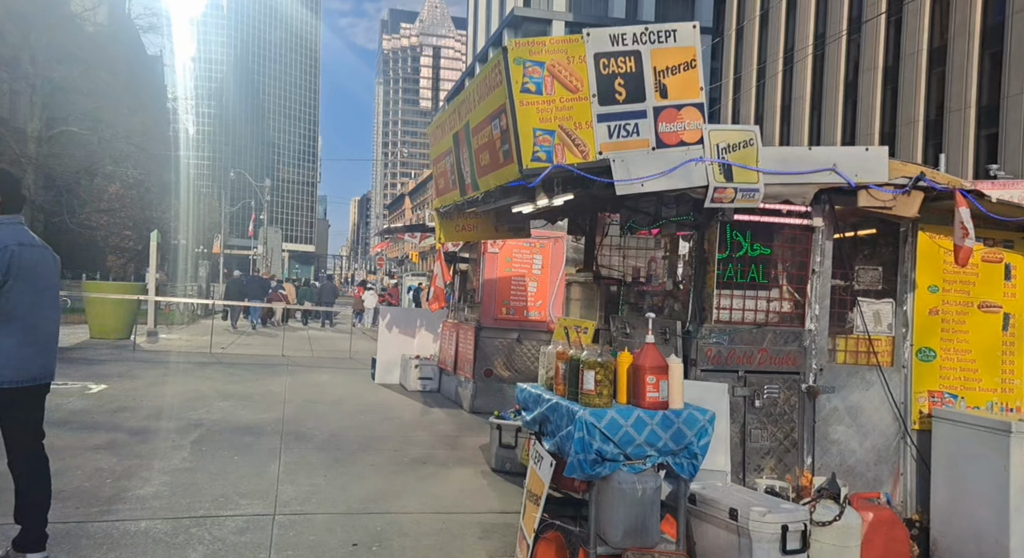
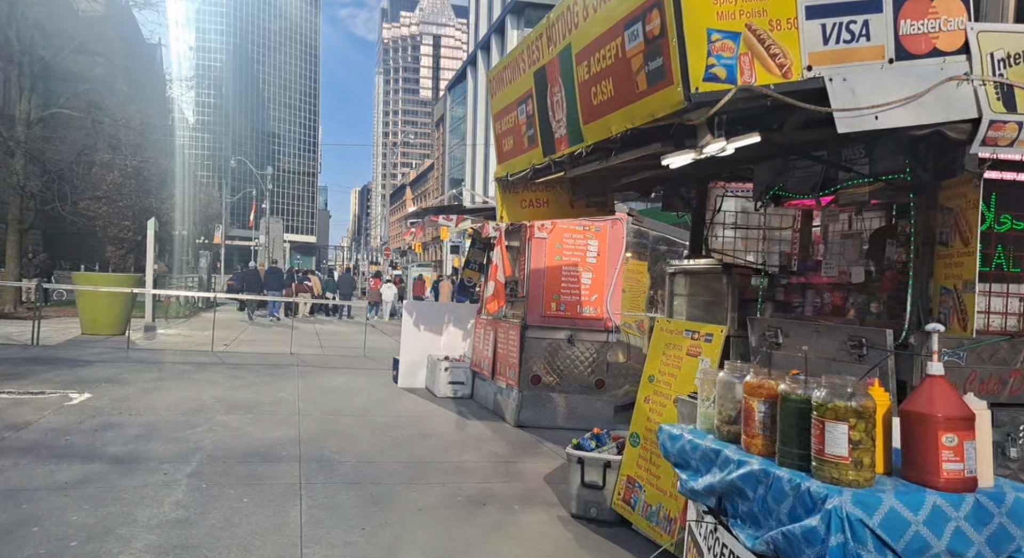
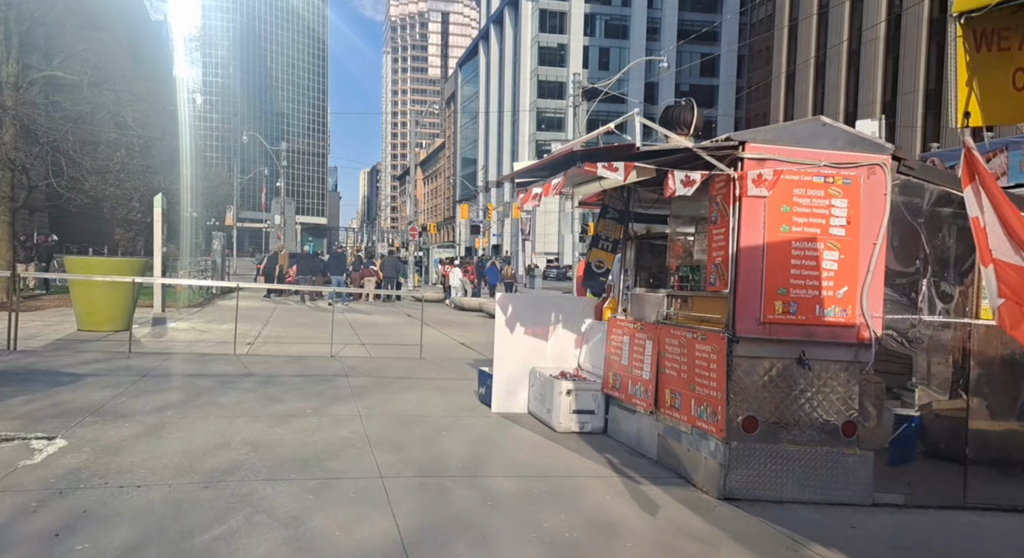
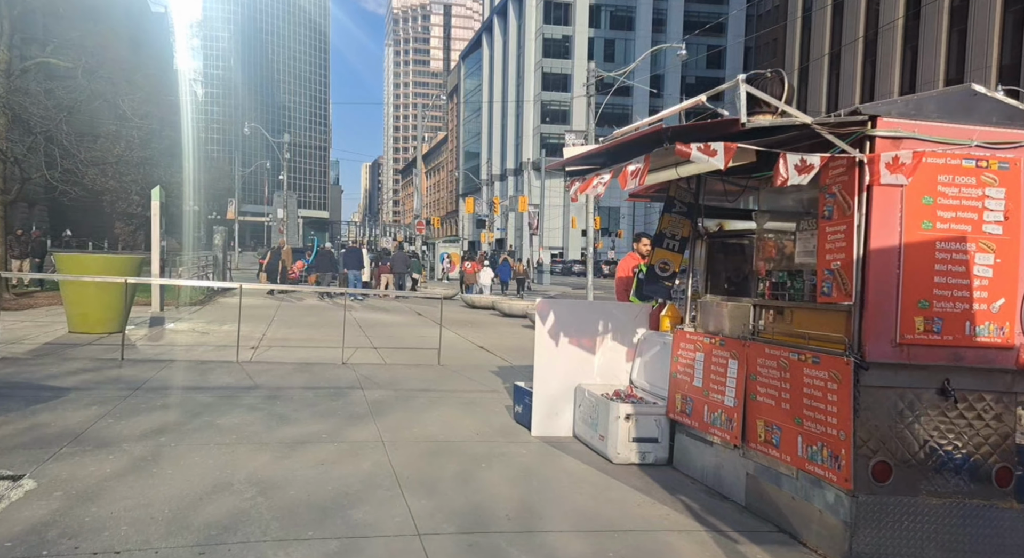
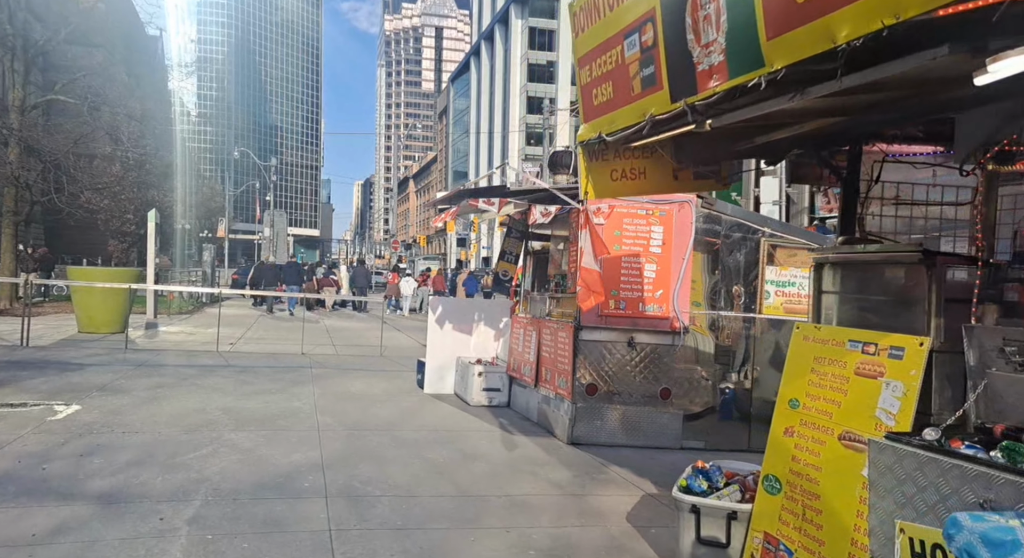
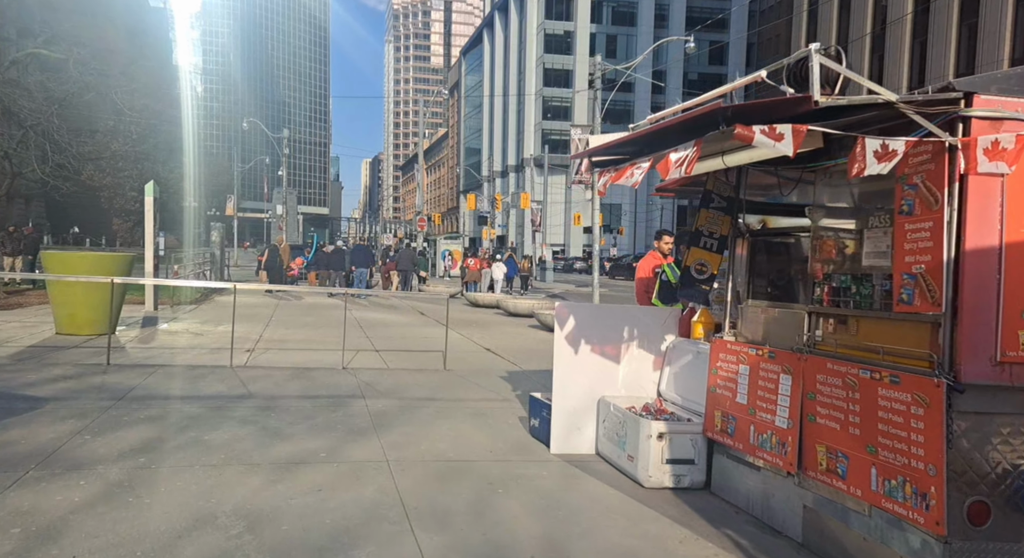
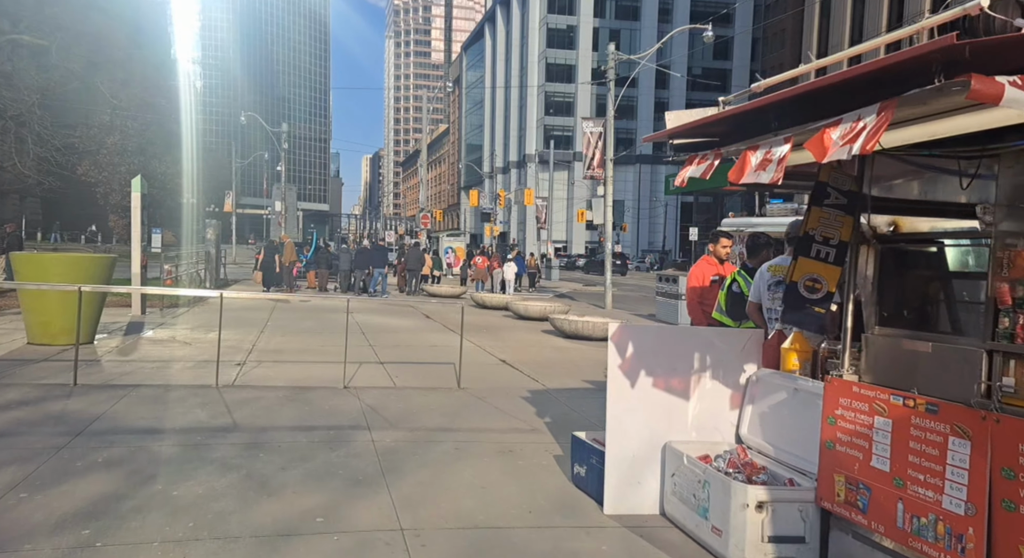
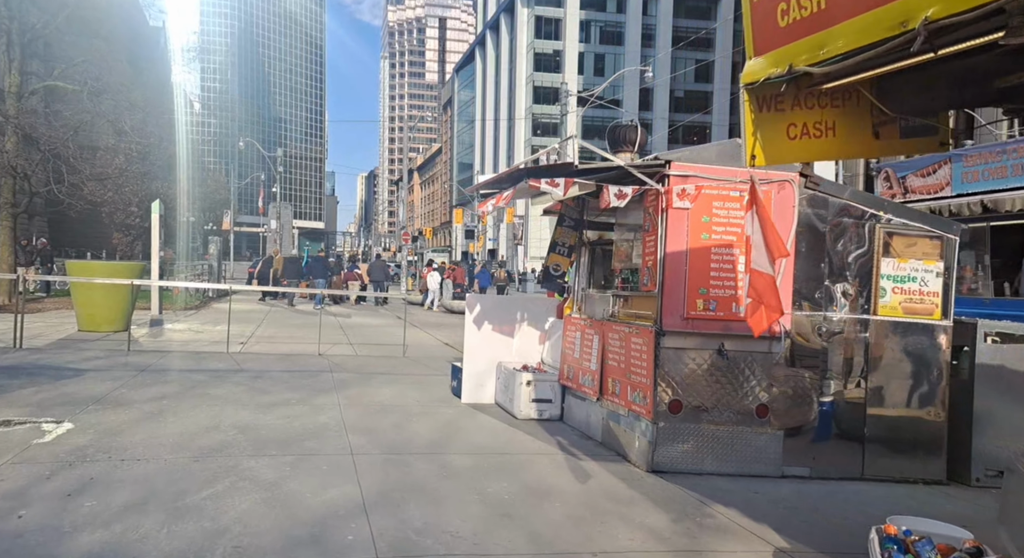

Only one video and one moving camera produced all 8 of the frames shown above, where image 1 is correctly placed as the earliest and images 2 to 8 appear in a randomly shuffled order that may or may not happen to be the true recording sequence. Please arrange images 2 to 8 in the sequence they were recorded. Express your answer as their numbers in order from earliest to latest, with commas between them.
2, 5, 8, 3, 4, 6, 7
